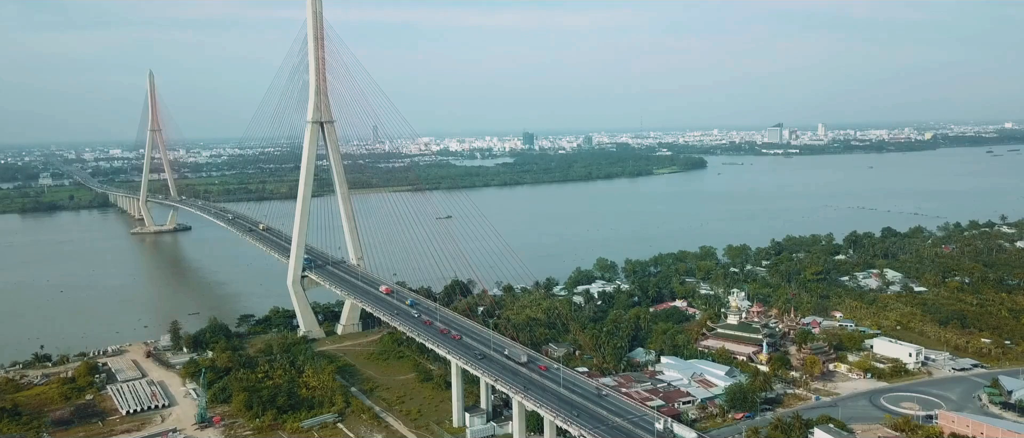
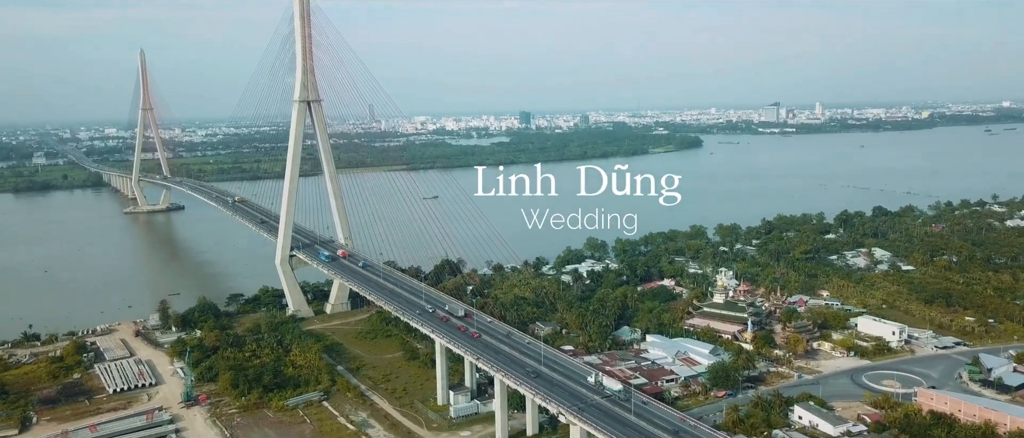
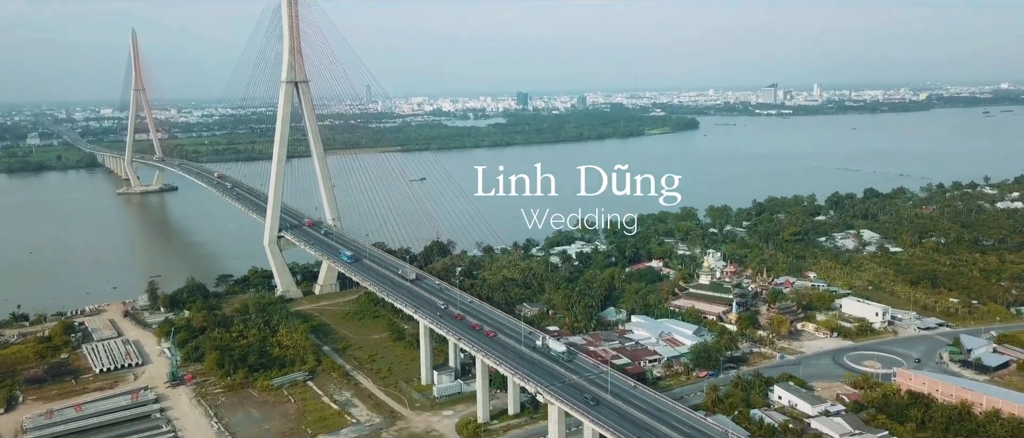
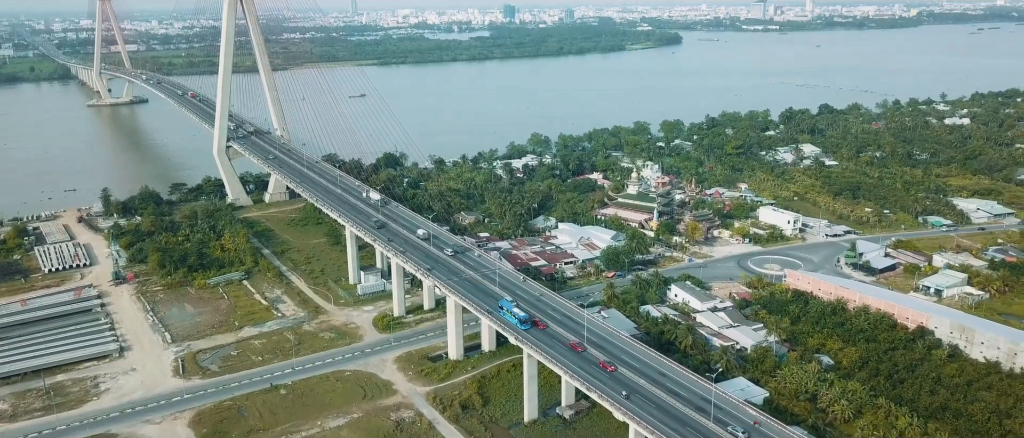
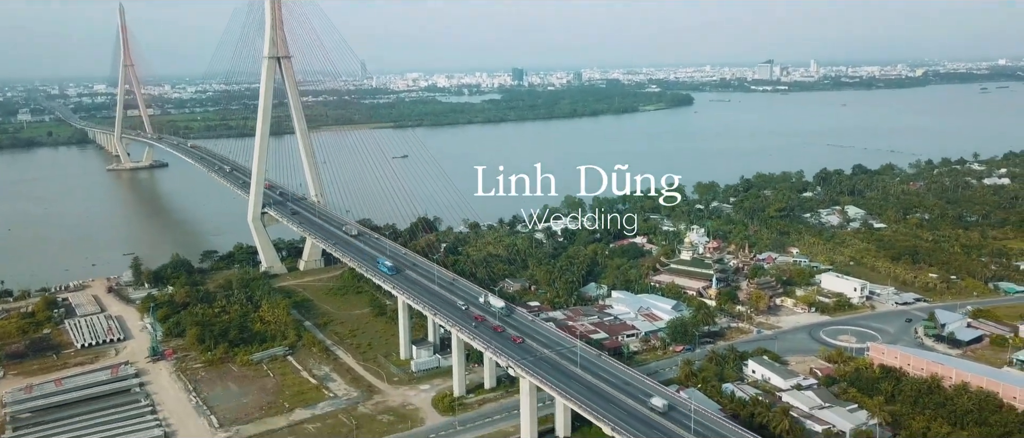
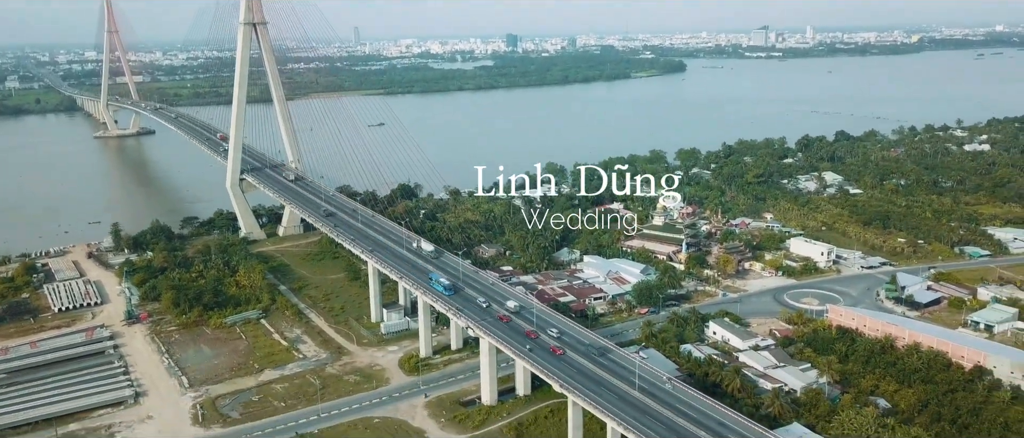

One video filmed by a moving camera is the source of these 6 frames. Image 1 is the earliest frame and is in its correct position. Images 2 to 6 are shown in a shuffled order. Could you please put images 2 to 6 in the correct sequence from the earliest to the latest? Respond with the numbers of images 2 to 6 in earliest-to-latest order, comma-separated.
2, 3, 5, 6, 4
